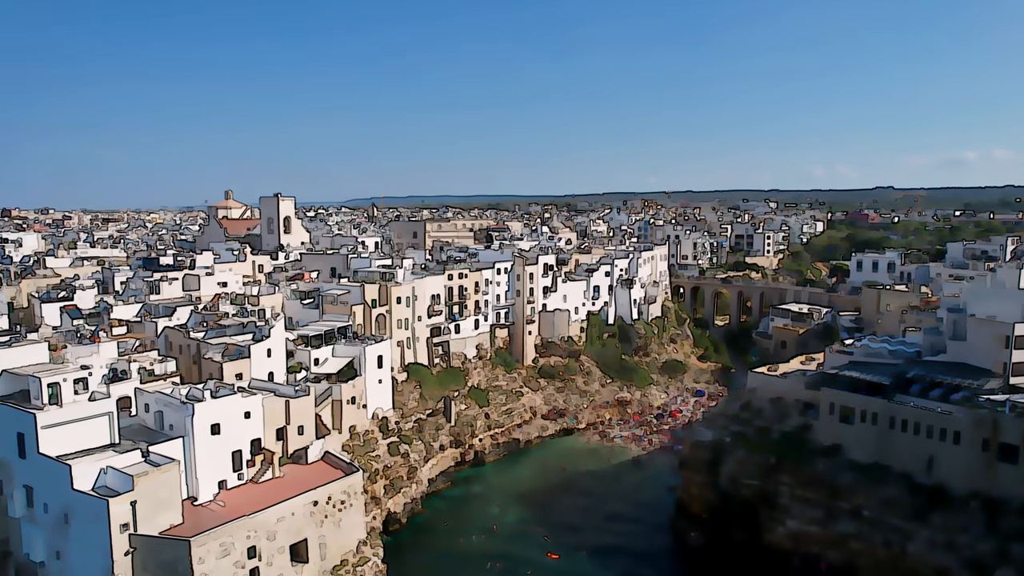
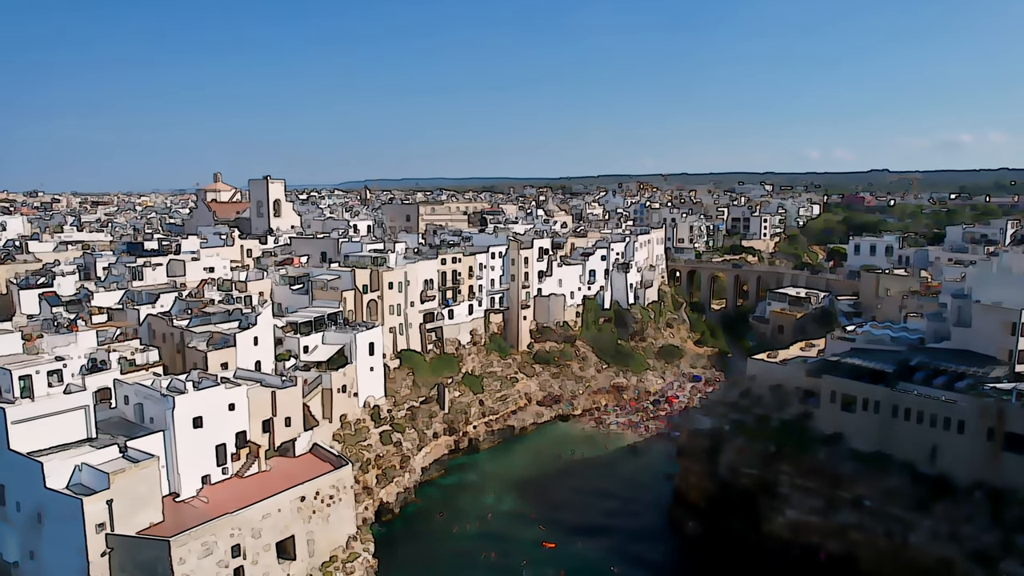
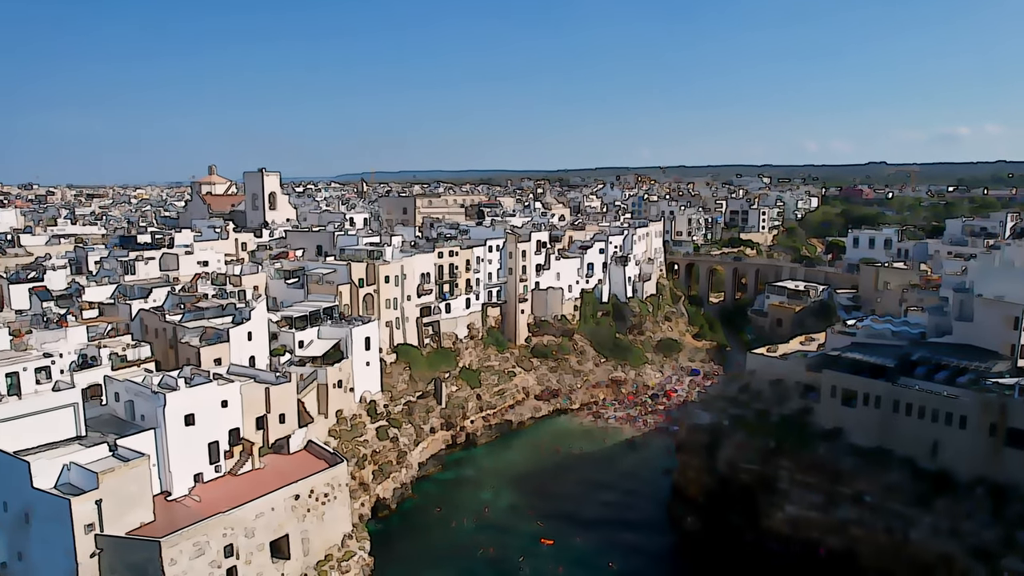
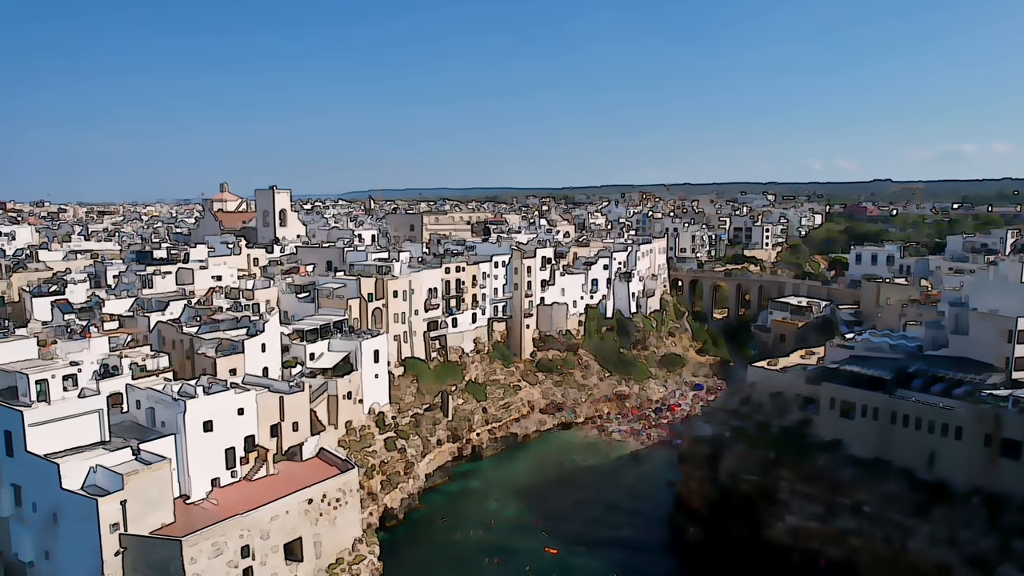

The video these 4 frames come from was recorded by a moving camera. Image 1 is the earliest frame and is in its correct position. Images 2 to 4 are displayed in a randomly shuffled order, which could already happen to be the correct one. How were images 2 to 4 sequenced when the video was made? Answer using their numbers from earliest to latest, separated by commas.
4, 2, 3
